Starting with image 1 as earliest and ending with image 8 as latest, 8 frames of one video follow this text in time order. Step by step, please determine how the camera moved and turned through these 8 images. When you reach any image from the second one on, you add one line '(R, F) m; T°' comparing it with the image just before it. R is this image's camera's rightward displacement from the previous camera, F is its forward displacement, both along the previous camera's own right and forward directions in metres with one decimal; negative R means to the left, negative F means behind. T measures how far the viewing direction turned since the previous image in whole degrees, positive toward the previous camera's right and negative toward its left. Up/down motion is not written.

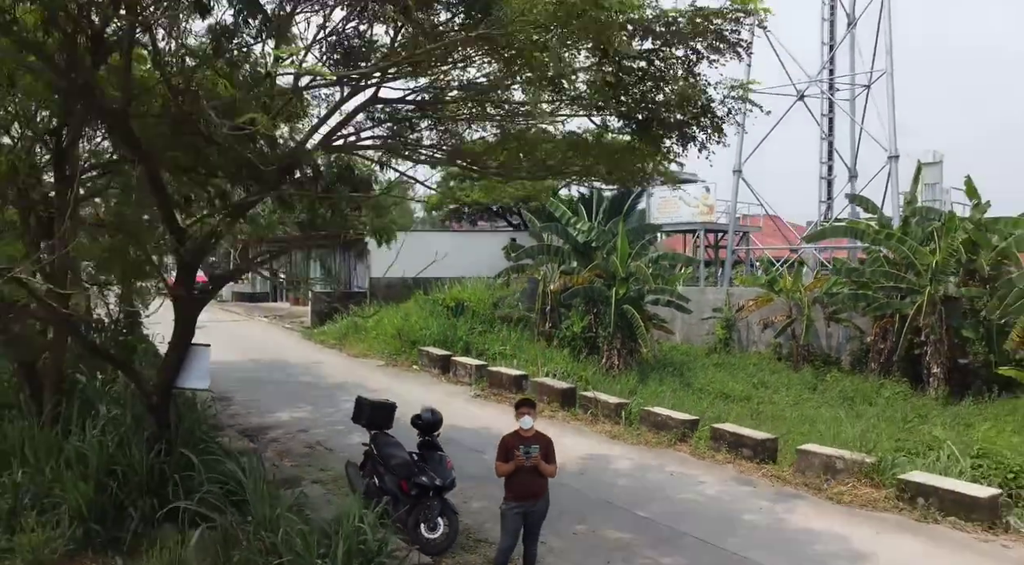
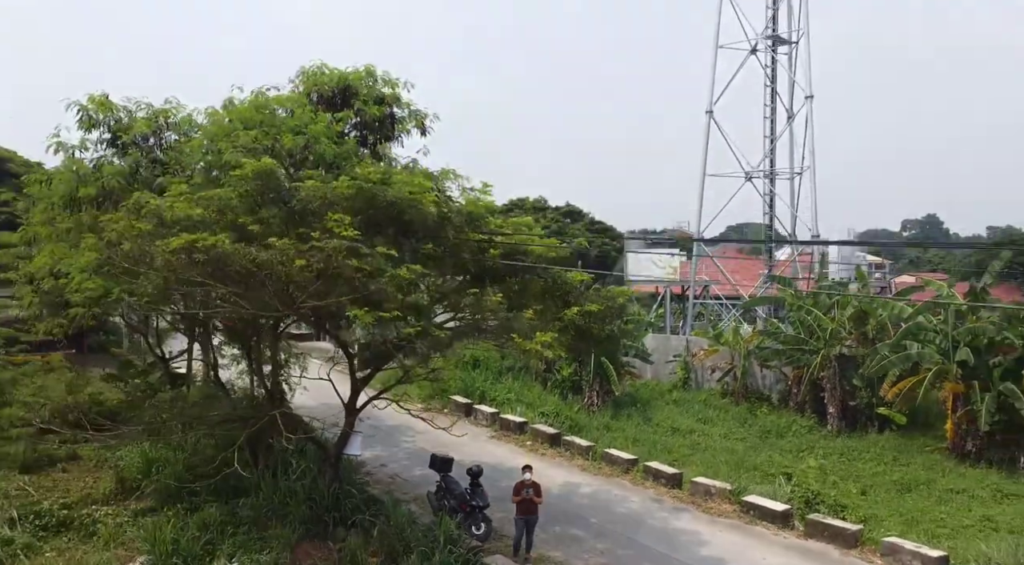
(-0.1, -3.4) m; 0°
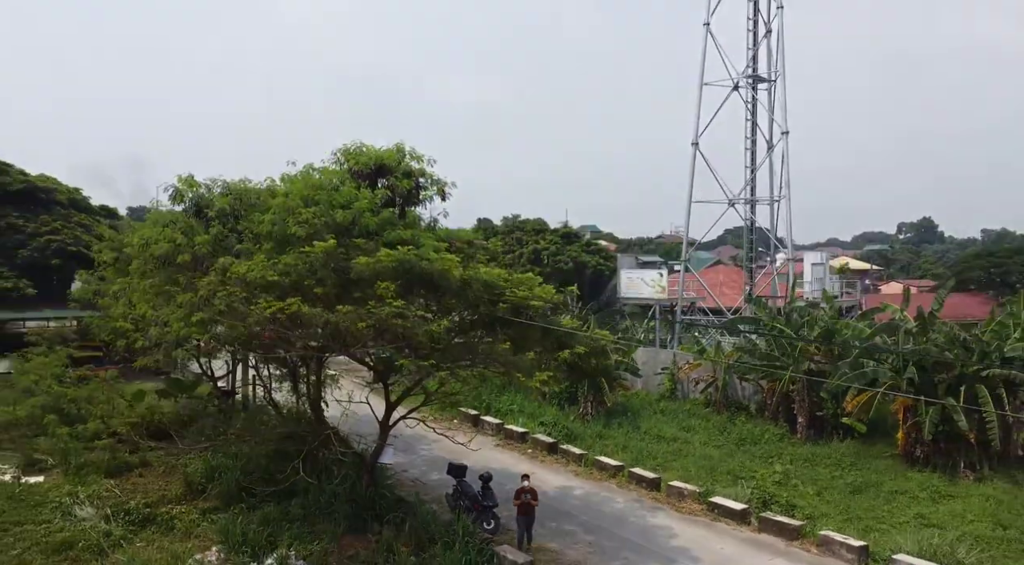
(-0.1, -1.6) m; 0°
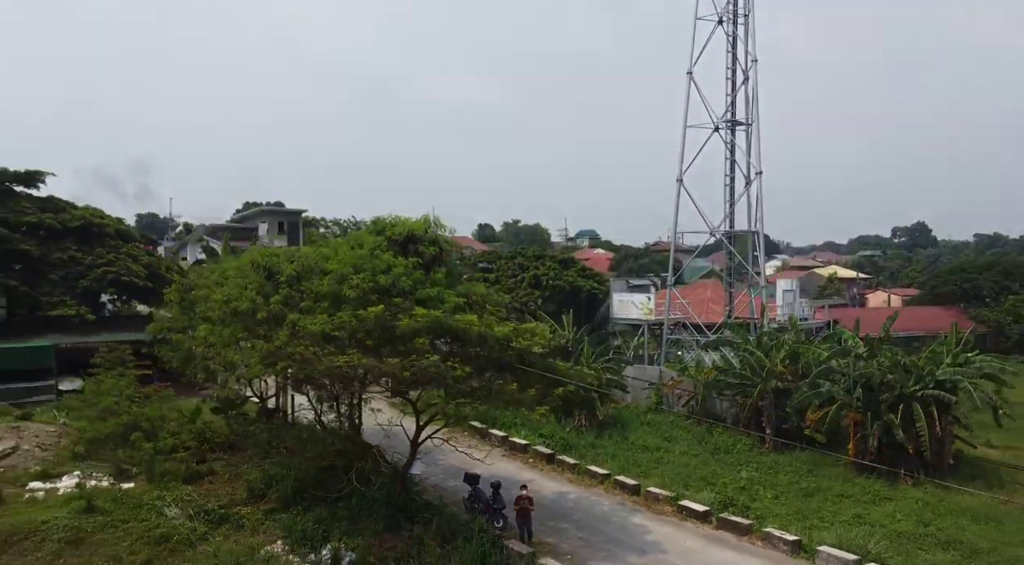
(-0.1, -2.1) m; 0°
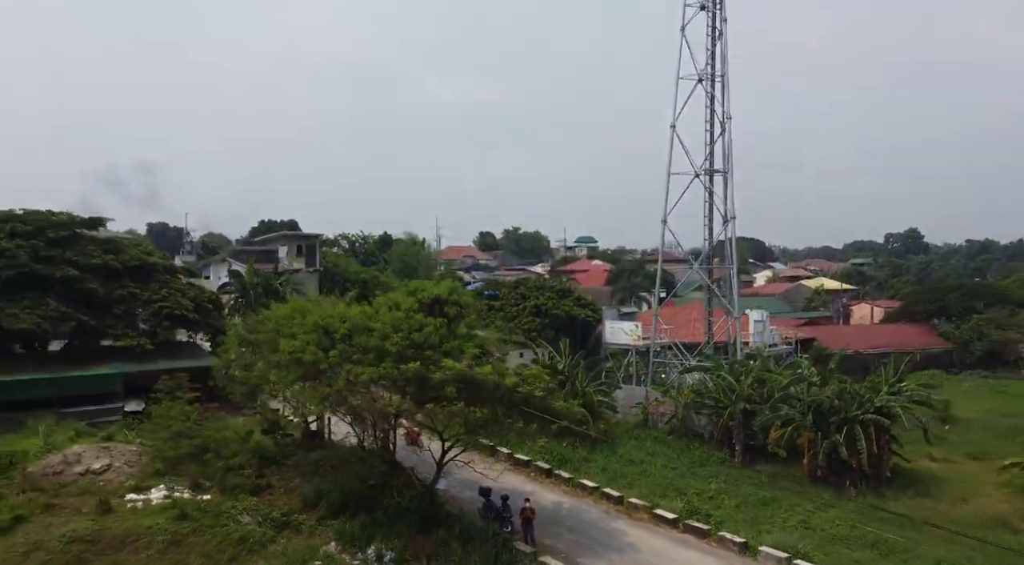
(-0.1, -2.7) m; 0°
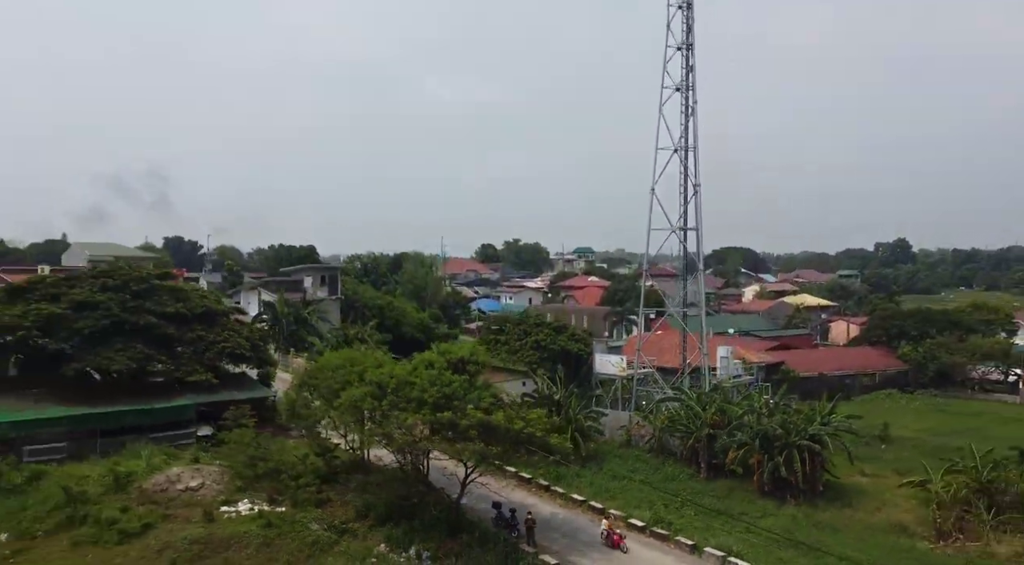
(-0.2, -4.2) m; 0°
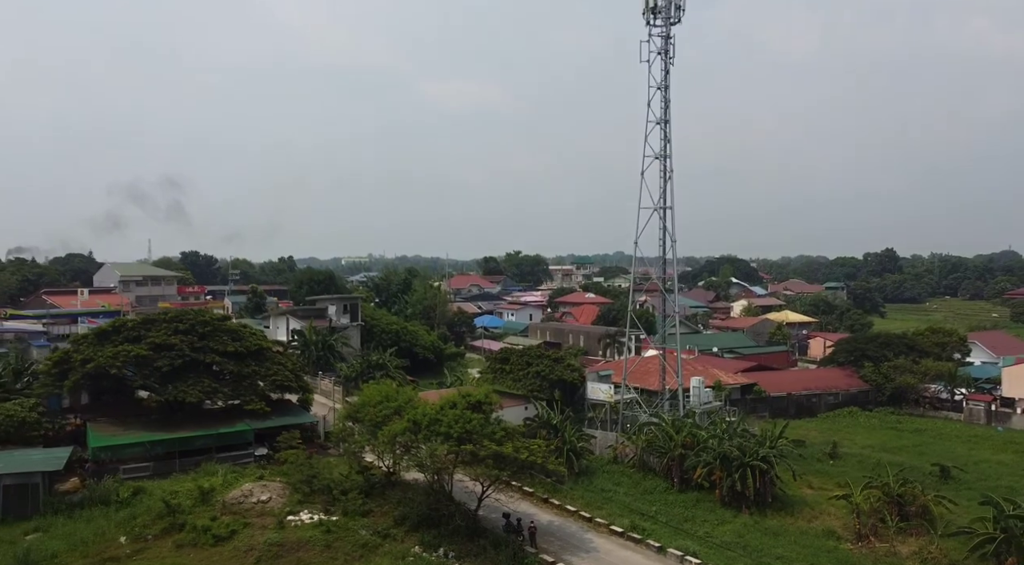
(-0.2, -4.8) m; 0°
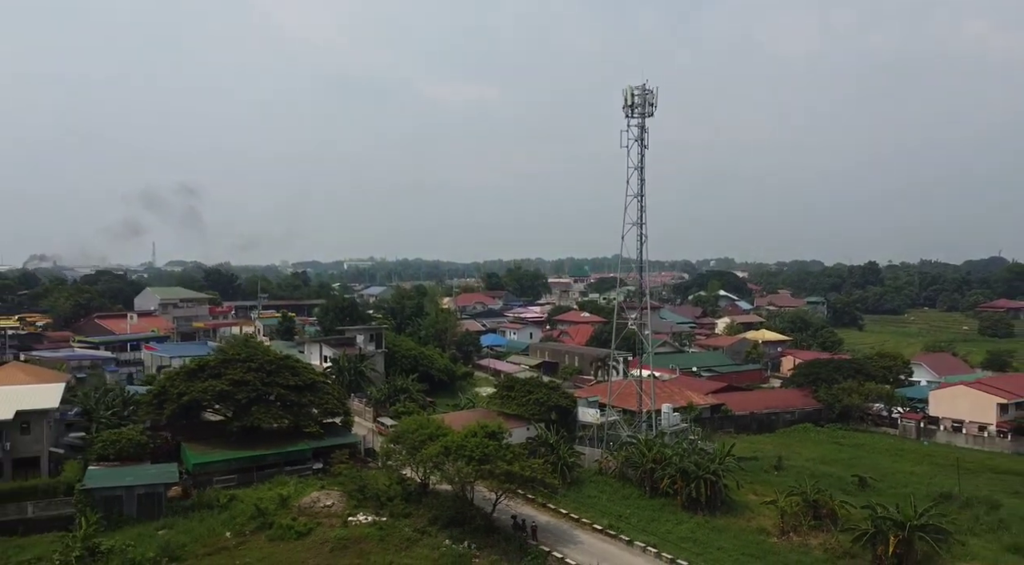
(-0.3, -7.4) m; 0°
